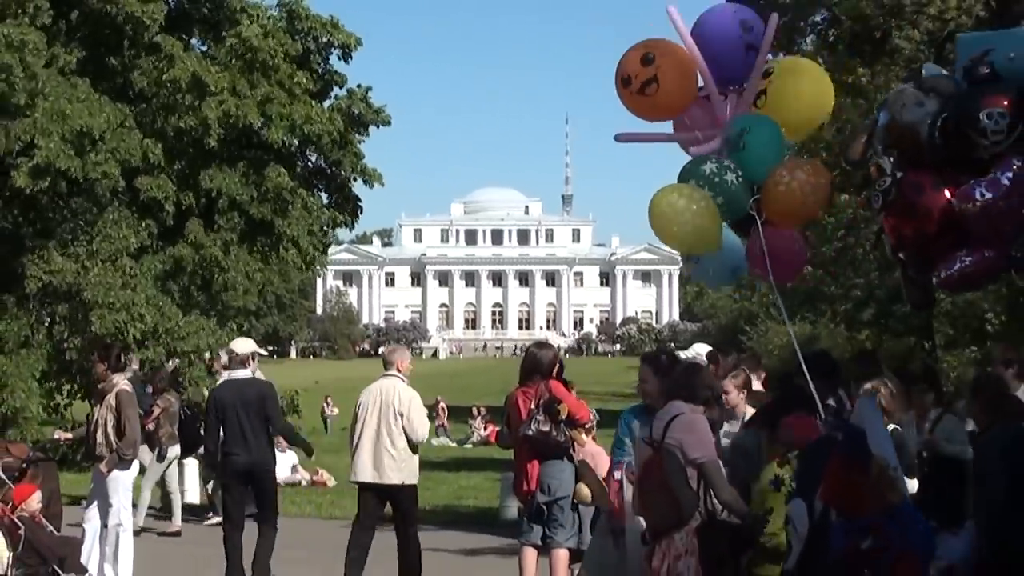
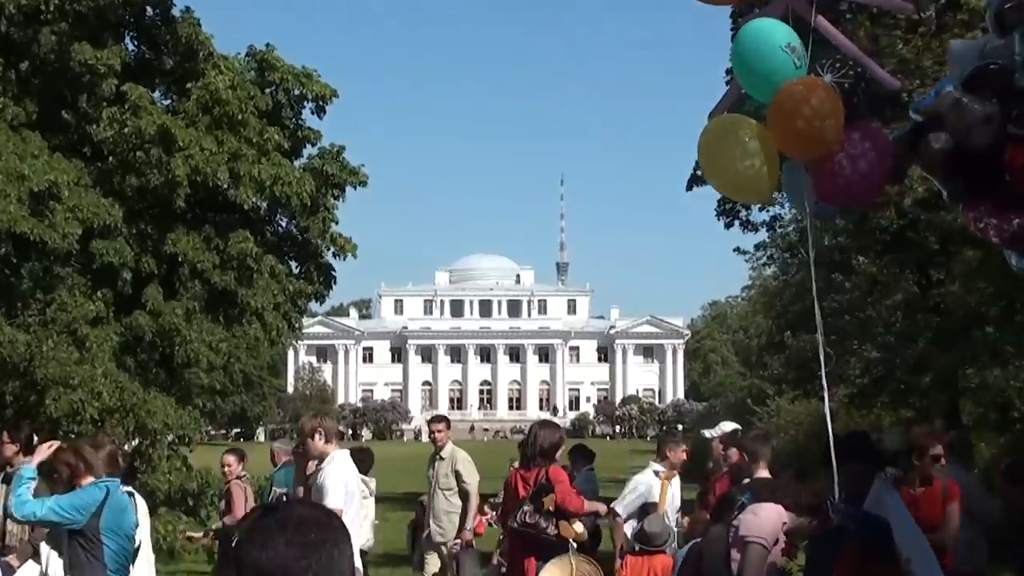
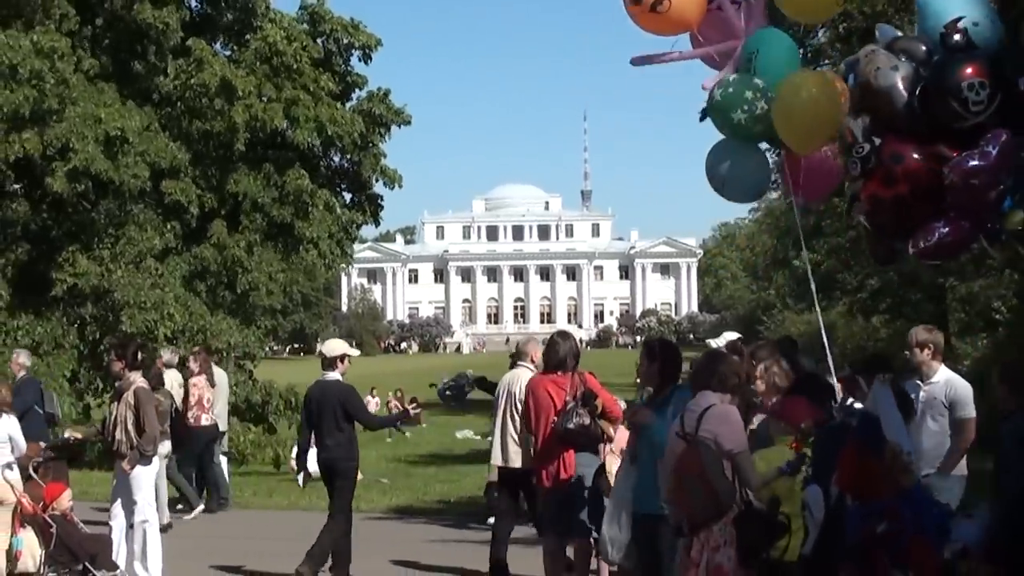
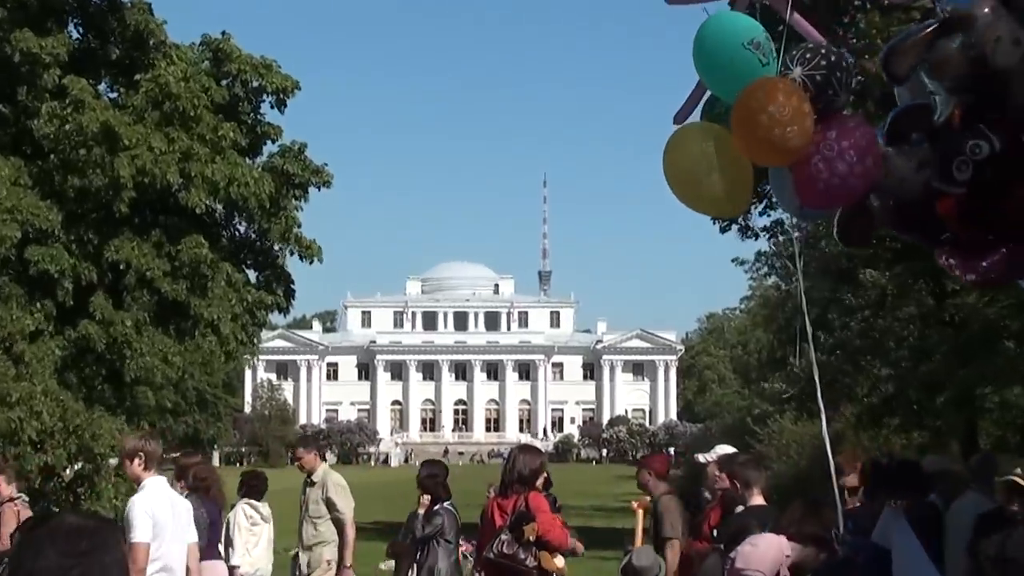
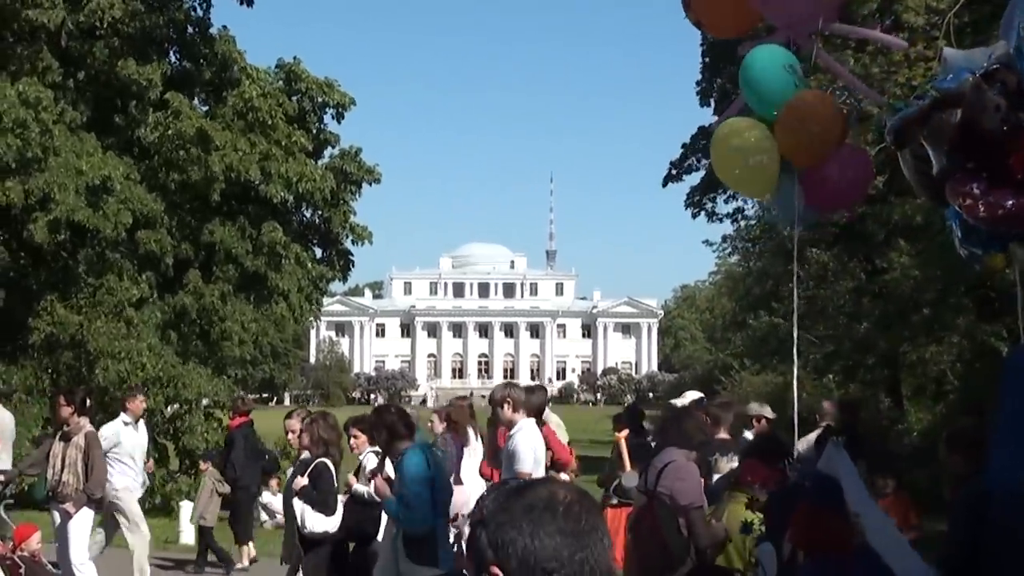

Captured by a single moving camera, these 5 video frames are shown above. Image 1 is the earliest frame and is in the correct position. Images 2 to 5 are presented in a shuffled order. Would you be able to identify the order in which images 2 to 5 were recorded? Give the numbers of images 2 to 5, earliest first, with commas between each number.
3, 5, 2, 4
